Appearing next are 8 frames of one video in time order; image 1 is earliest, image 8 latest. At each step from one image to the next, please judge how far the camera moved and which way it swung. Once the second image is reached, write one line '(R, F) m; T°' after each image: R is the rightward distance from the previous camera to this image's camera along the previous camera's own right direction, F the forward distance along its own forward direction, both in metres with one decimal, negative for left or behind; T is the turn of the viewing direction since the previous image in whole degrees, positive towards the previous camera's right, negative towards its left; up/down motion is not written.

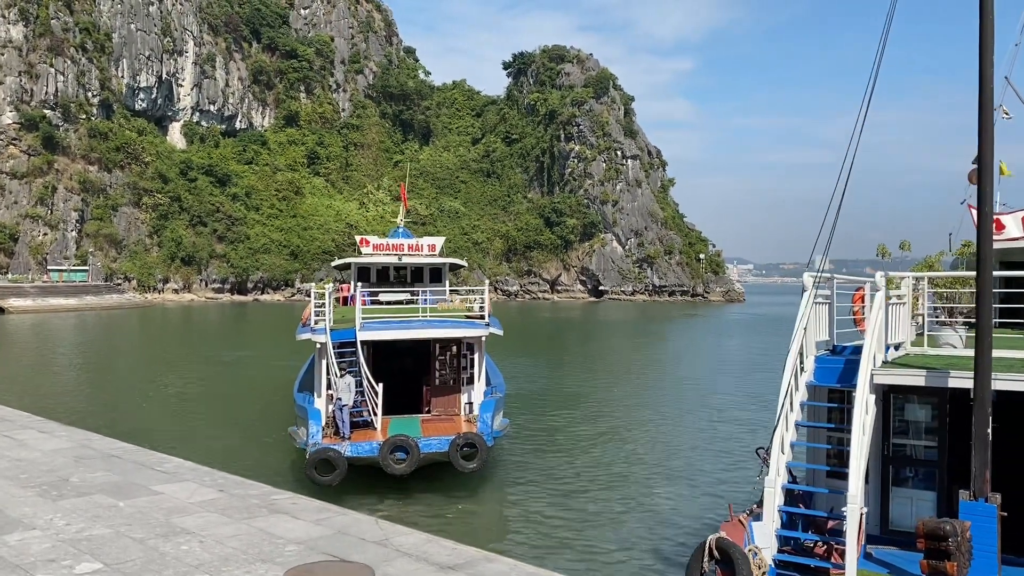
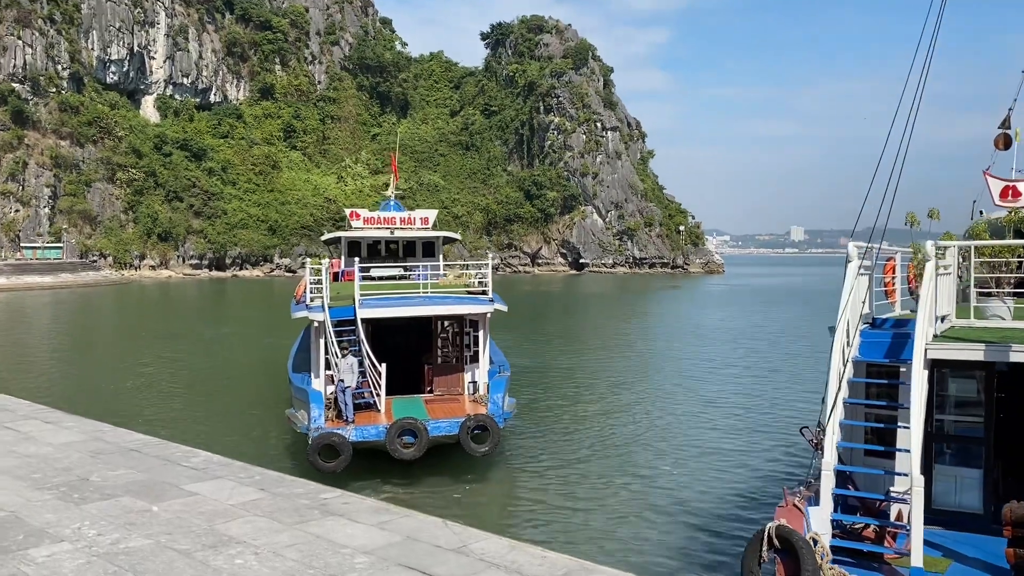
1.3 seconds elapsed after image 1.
(-0.5, +0.4) m; +1°
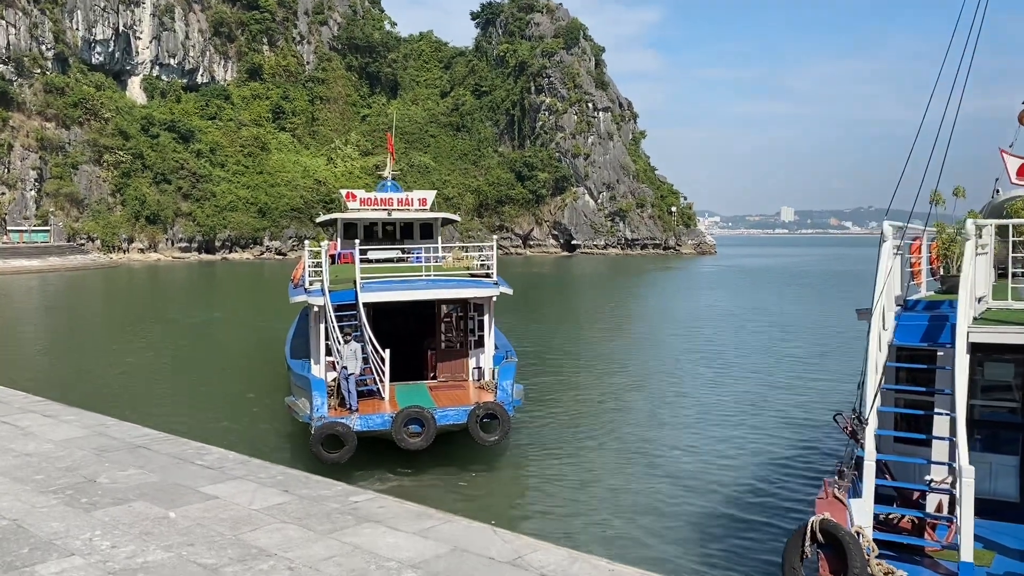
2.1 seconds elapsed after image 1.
(-0.3, +0.3) m; +1°
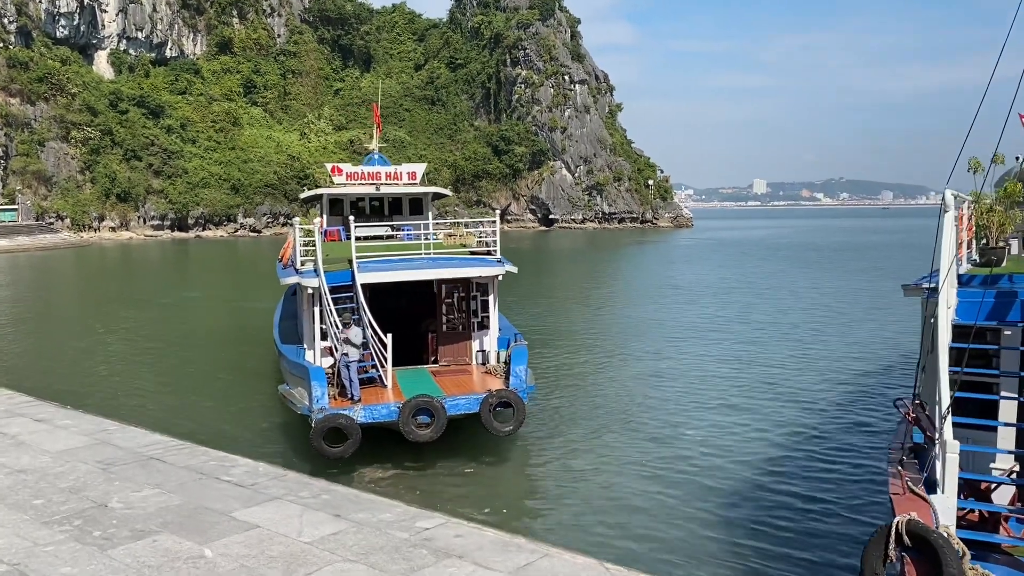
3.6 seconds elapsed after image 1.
(-0.5, +0.6) m; +2°
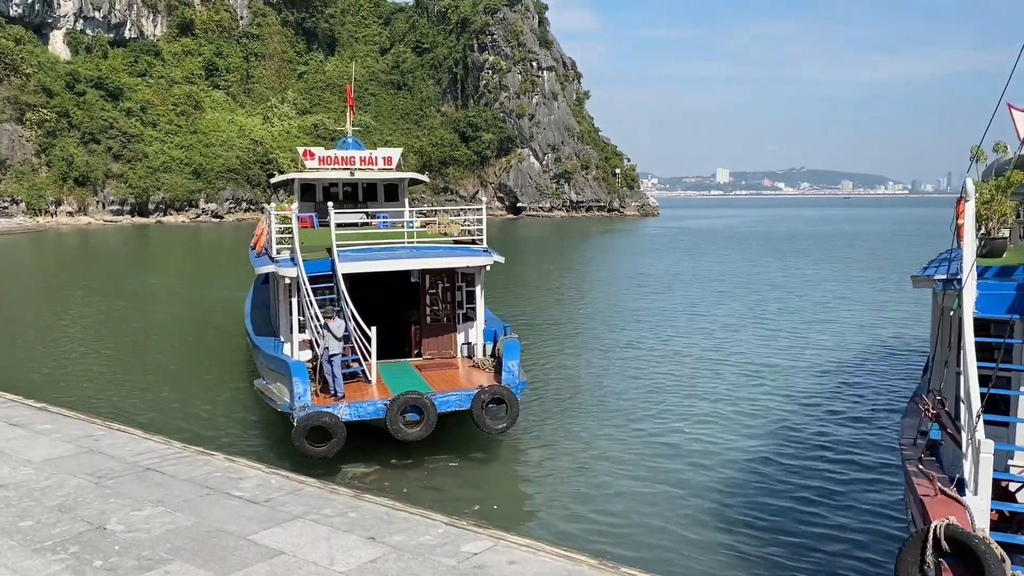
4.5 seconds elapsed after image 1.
(-0.3, +0.3) m; +2°
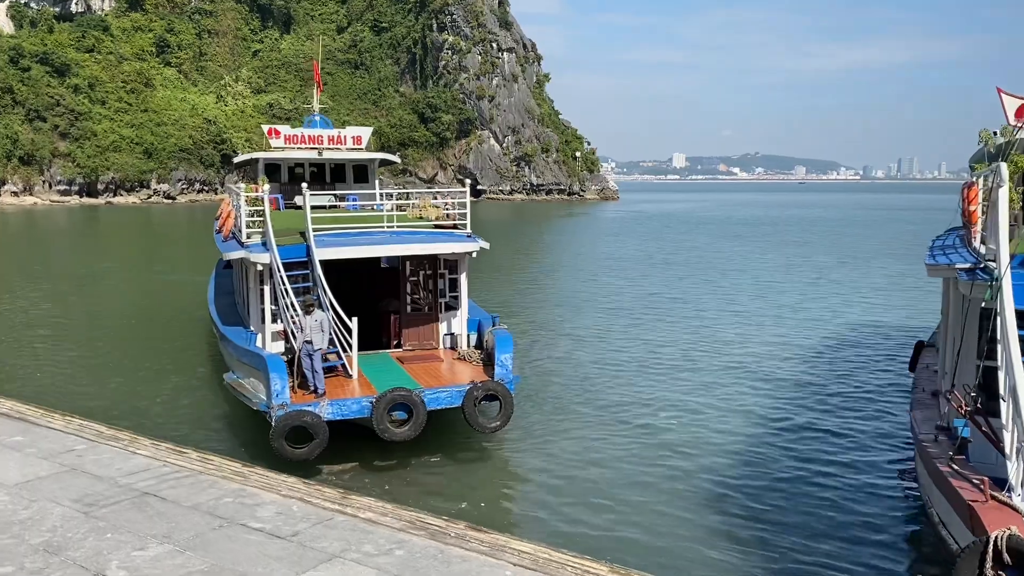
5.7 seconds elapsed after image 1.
(-0.4, +0.4) m; +3°
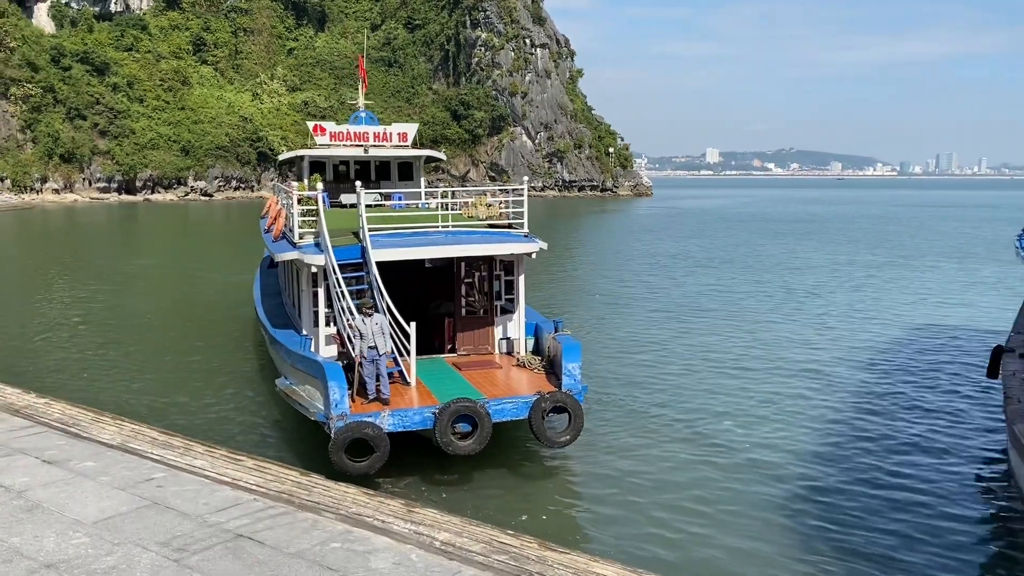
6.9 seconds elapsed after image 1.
(-0.4, +0.4) m; -2°
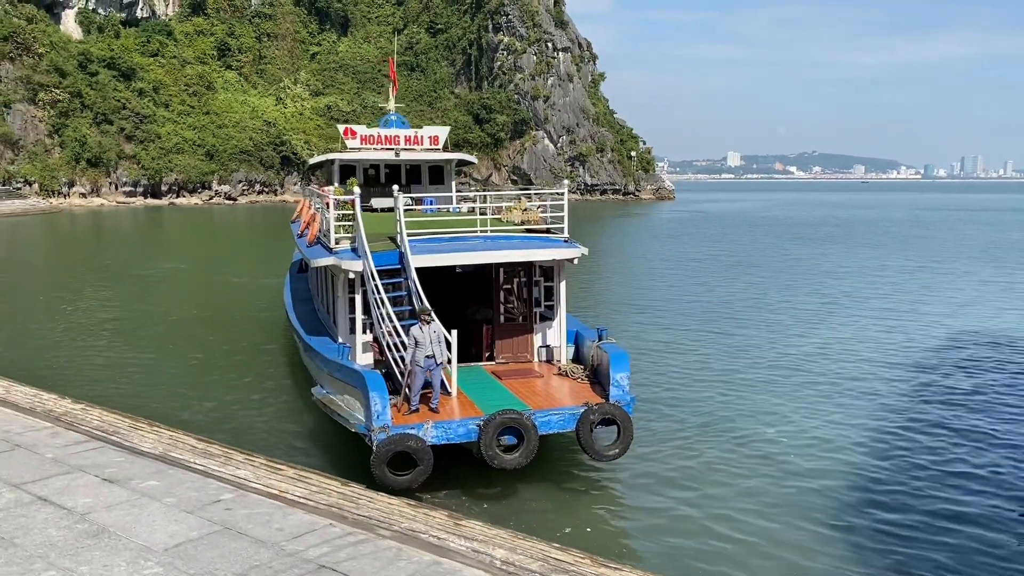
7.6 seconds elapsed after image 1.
(-0.3, +0.2) m; -2°
